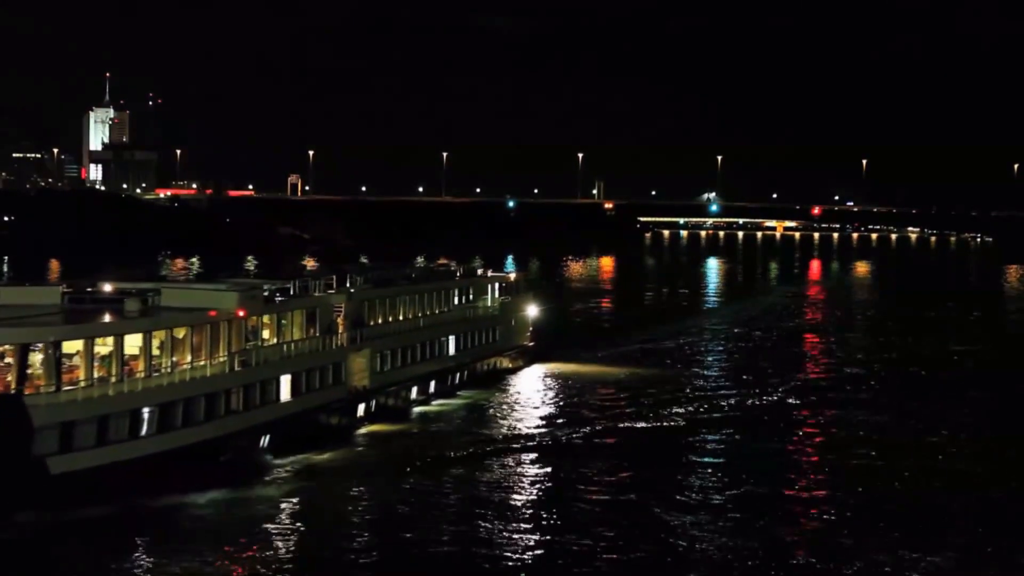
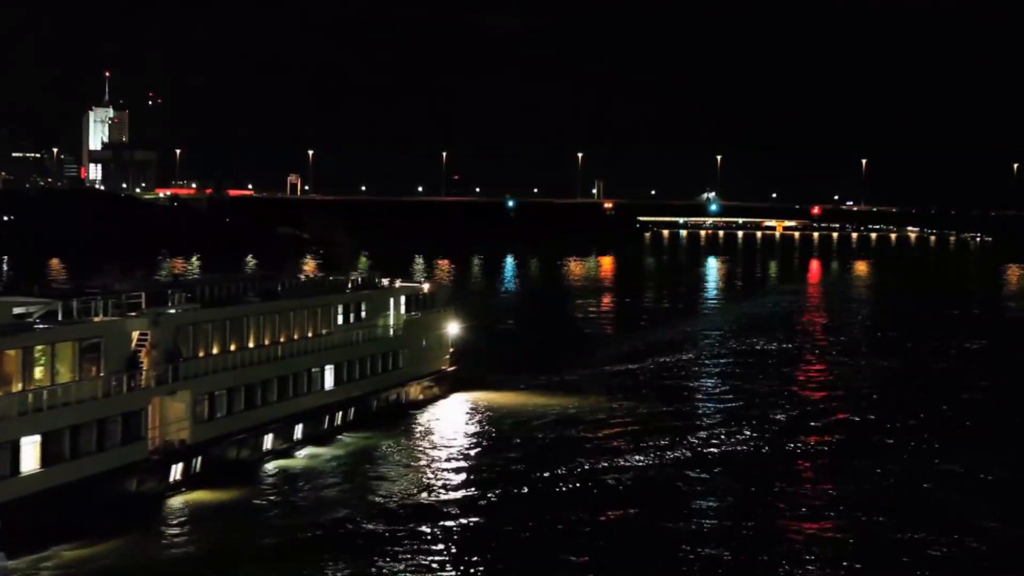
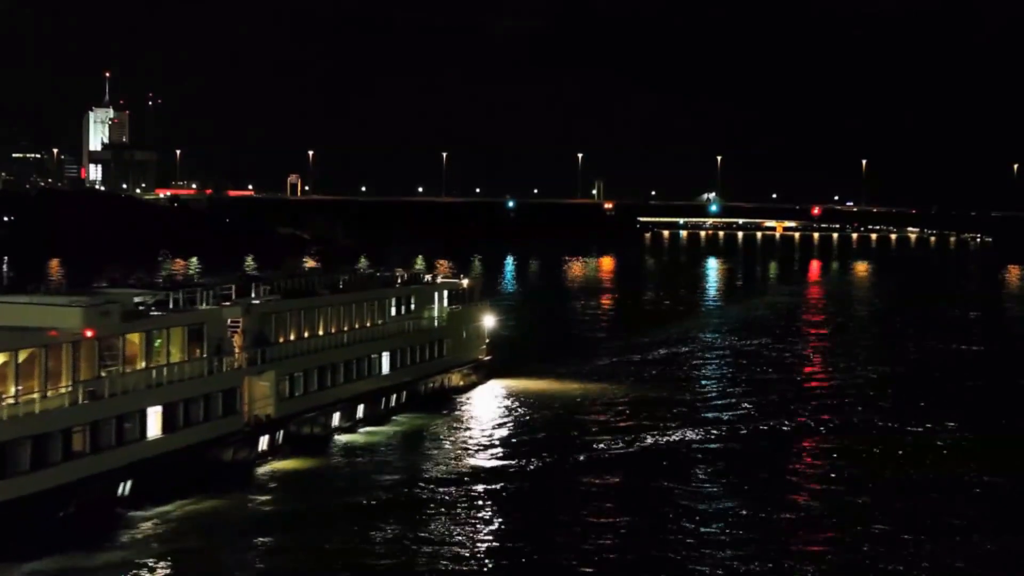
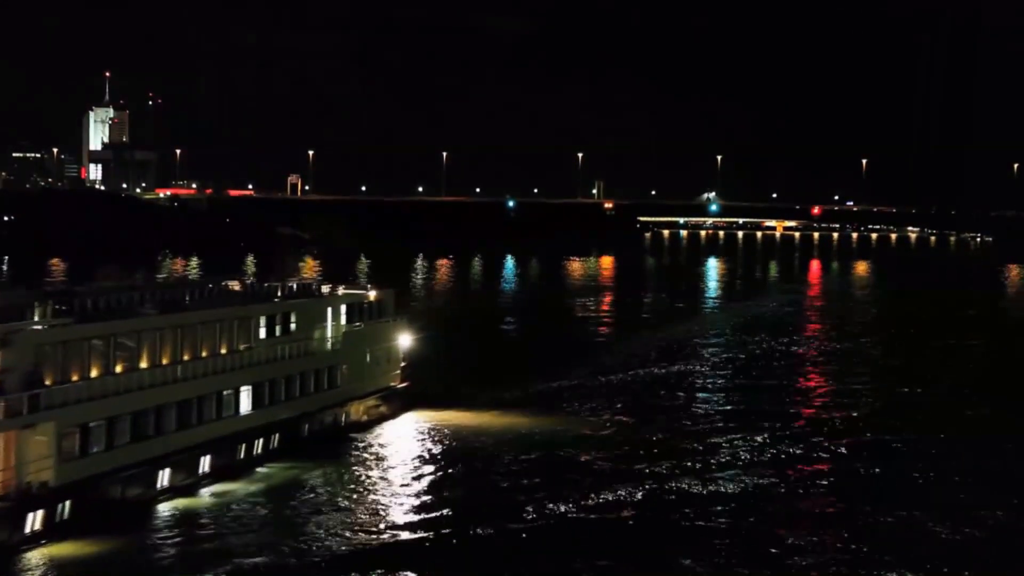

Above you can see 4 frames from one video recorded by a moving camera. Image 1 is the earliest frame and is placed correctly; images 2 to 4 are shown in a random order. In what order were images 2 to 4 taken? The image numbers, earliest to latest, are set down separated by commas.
3, 2, 4
